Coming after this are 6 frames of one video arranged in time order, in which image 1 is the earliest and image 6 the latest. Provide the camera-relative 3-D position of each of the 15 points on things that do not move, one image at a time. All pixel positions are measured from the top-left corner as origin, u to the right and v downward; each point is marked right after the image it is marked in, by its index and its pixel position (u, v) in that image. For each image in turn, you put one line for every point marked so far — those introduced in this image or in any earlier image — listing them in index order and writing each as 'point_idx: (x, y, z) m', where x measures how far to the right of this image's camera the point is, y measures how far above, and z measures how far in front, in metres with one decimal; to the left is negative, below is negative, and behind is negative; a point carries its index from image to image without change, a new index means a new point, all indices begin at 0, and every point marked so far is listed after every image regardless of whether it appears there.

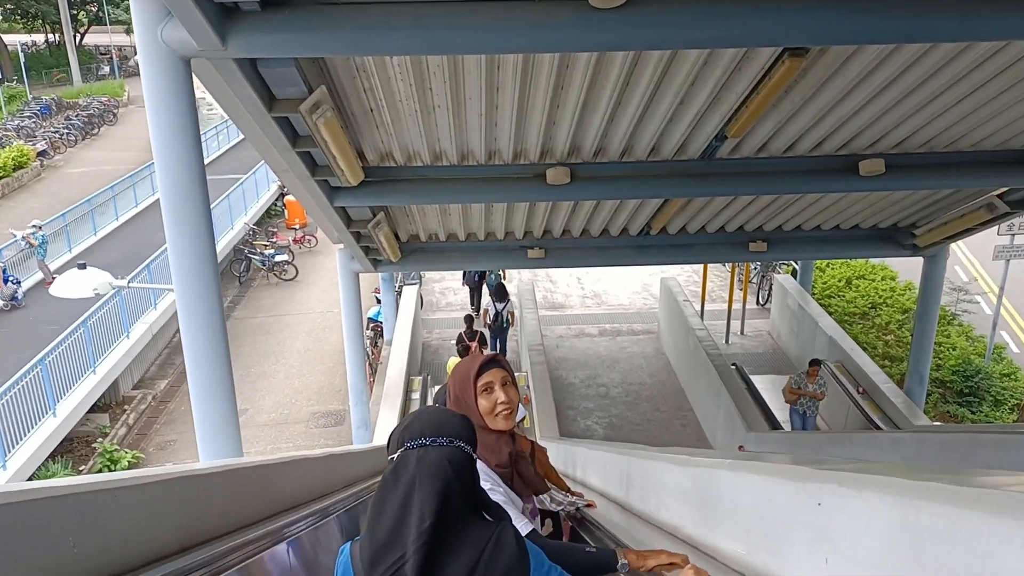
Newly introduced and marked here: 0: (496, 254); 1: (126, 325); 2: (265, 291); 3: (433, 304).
0: (-0.2, +0.4, +8.2) m
1: (-5.2, -0.5, +10.6) m
2: (-4.8, -0.1, +15.2) m
3: (-1.3, -0.3, +13.4) m
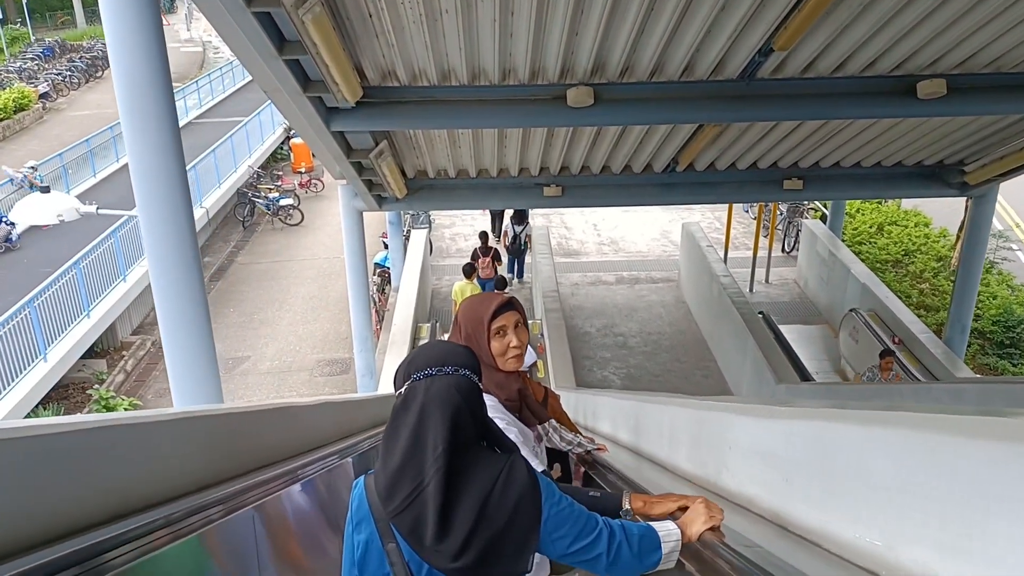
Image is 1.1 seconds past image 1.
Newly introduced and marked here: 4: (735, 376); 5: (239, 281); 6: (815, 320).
0: (0.0, +0.9, +7.6) m
1: (-5.1, +0.2, +10.2) m
2: (-4.5, +1.0, +14.8) m
3: (-1.1, +0.6, +12.8) m
4: (+2.4, -1.0, +8.6) m
5: (-4.4, +0.1, +12.6) m
6: (+3.9, -0.4, +10.2) m
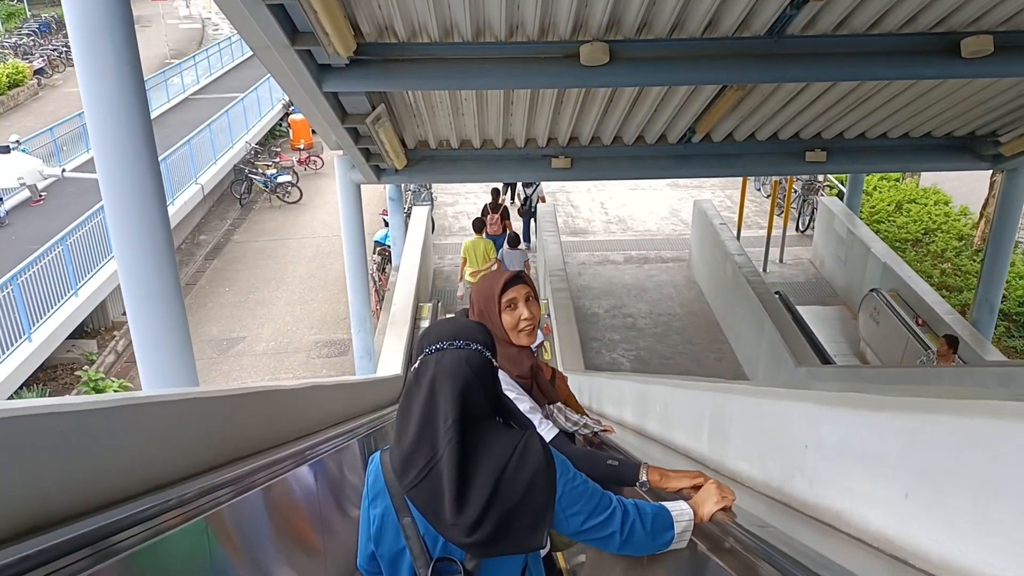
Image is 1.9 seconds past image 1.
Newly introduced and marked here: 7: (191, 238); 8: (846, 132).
0: (0.0, +1.1, +7.2) m
1: (-5.0, +0.5, +9.8) m
2: (-4.5, +1.4, +14.4) m
3: (-1.1, +0.9, +12.5) m
4: (+2.5, -0.7, +8.2) m
5: (-4.3, +0.5, +12.3) m
6: (+4.0, -0.2, +9.8) m
7: (-5.3, +0.8, +13.0) m
8: (+3.0, +1.4, +7.0) m
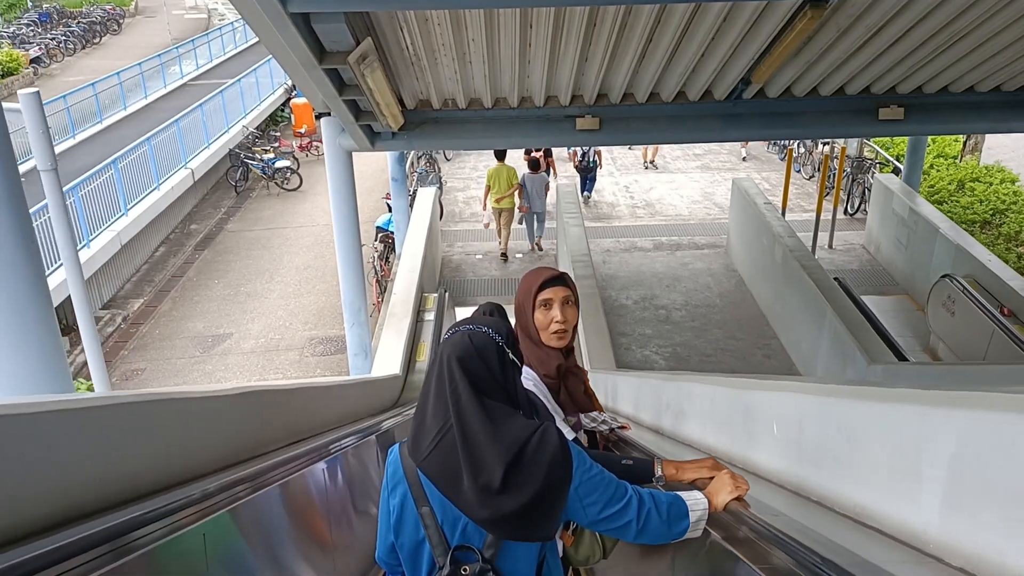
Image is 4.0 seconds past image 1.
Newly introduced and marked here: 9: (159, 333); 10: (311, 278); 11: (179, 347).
0: (+0.2, +1.3, +6.2) m
1: (-4.8, +0.6, +8.8) m
2: (-4.2, +1.5, +13.4) m
3: (-0.8, +1.1, +11.4) m
4: (+2.7, -0.6, +7.1) m
5: (-4.1, +0.6, +11.3) m
6: (+4.2, 0.0, +8.7) m
7: (-5.1, +0.9, +12.0) m
8: (+3.1, +1.5, +5.9) m
9: (-4.1, -0.5, +9.0) m
10: (-2.7, +0.1, +10.3) m
11: (-3.7, -0.7, +8.7) m
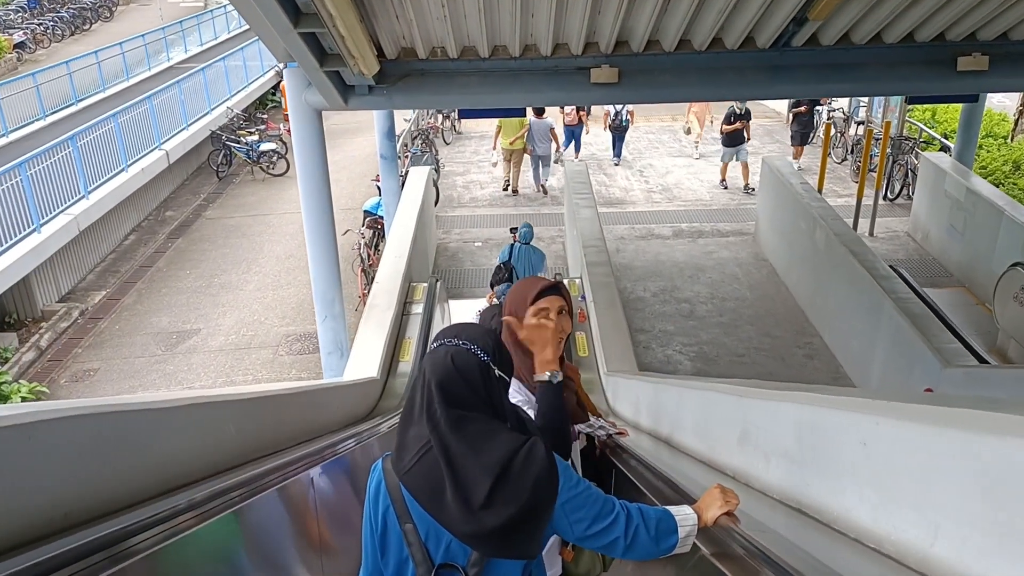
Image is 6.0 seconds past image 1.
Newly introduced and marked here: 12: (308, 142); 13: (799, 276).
0: (+0.2, +1.4, +5.2) m
1: (-4.8, +0.7, +7.9) m
2: (-4.1, +1.6, +12.4) m
3: (-0.8, +1.2, +10.4) m
4: (+2.7, -0.5, +6.1) m
5: (-4.1, +0.7, +10.3) m
6: (+4.2, +0.1, +7.6) m
7: (-5.0, +1.0, +11.1) m
8: (+3.1, +1.6, +4.9) m
9: (-4.0, -0.4, +8.1) m
10: (-2.6, +0.2, +9.4) m
11: (-3.7, -0.6, +7.8) m
12: (-1.4, +0.9, +5.3) m
13: (+2.7, +0.1, +7.4) m
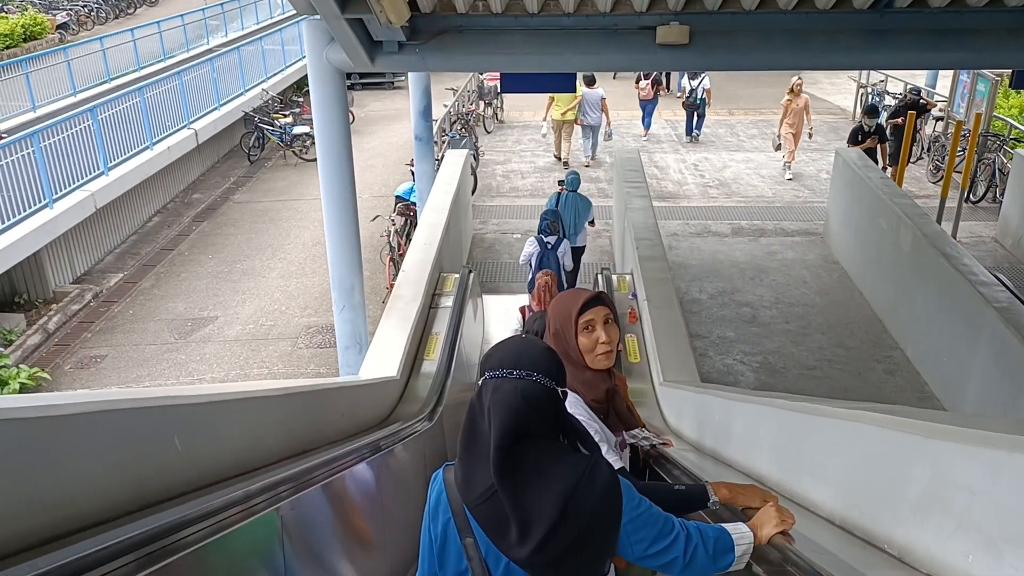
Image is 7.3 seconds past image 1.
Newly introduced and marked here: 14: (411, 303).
0: (+0.5, +1.4, +4.5) m
1: (-4.4, +0.9, +7.4) m
2: (-3.5, +1.7, +11.9) m
3: (-0.2, +1.2, +9.8) m
4: (+2.9, -0.6, +5.3) m
5: (-3.5, +0.8, +9.8) m
6: (+4.6, 0.0, +6.8) m
7: (-4.5, +1.2, +10.6) m
8: (+3.4, +1.6, +4.1) m
9: (-3.7, -0.2, +7.6) m
10: (-2.2, +0.4, +8.8) m
11: (-3.3, -0.4, +7.3) m
12: (-1.1, +1.0, +4.7) m
13: (+3.0, +0.1, +6.6) m
14: (-0.6, -0.1, +5.3) m
